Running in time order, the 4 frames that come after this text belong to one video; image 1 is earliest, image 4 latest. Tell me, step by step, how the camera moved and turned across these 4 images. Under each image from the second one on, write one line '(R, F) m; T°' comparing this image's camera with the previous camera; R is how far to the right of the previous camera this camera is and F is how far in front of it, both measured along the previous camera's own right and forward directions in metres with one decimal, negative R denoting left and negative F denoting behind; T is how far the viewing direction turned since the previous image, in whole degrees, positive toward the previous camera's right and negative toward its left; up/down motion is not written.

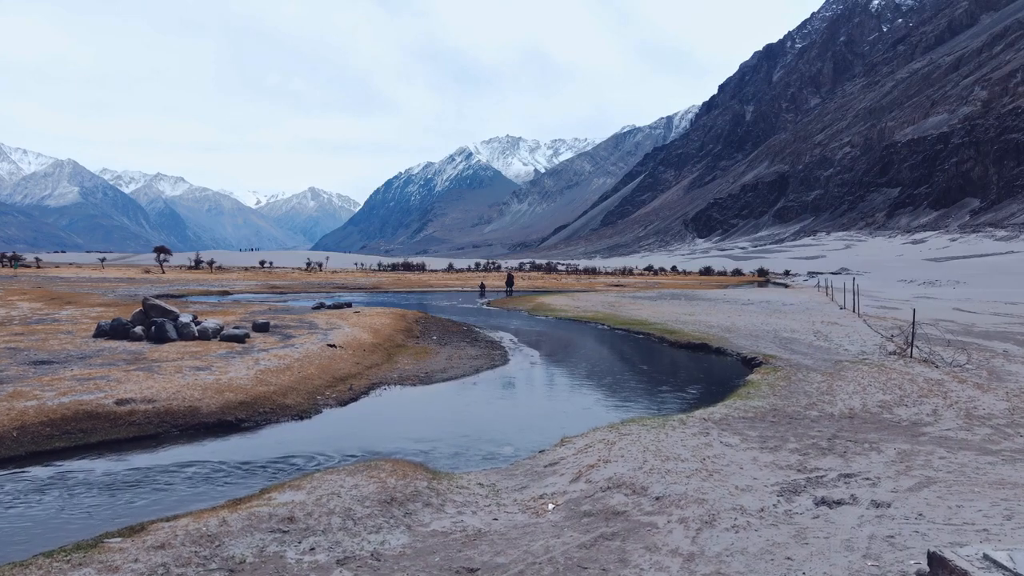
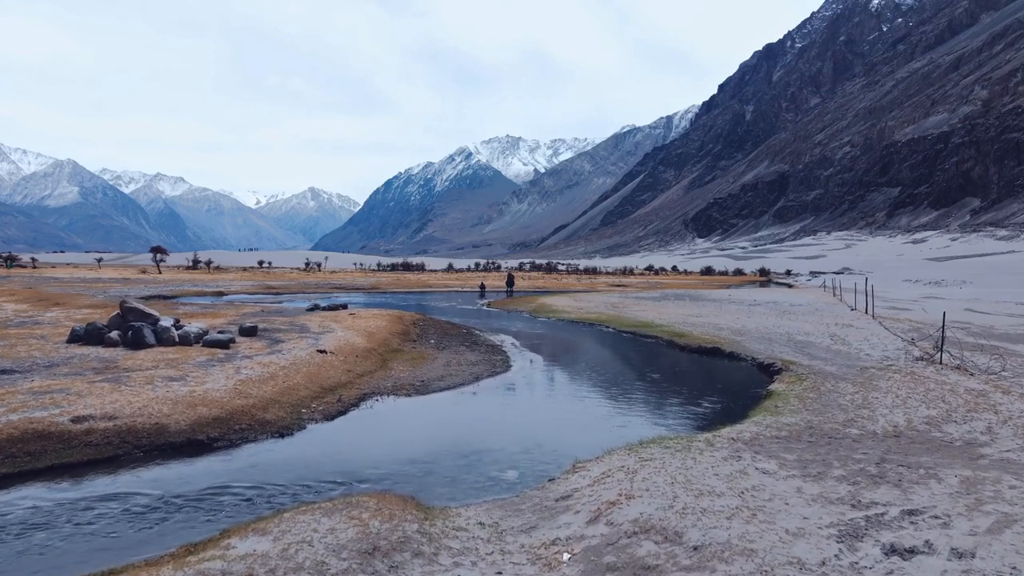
(-0.1, +1.8) m; 0°
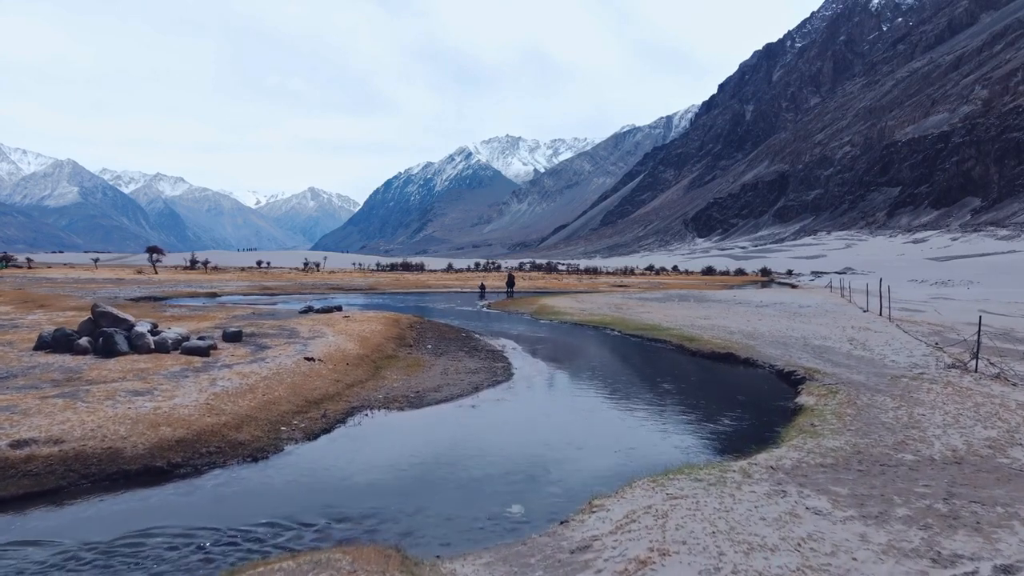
(-0.1, +1.9) m; 0°
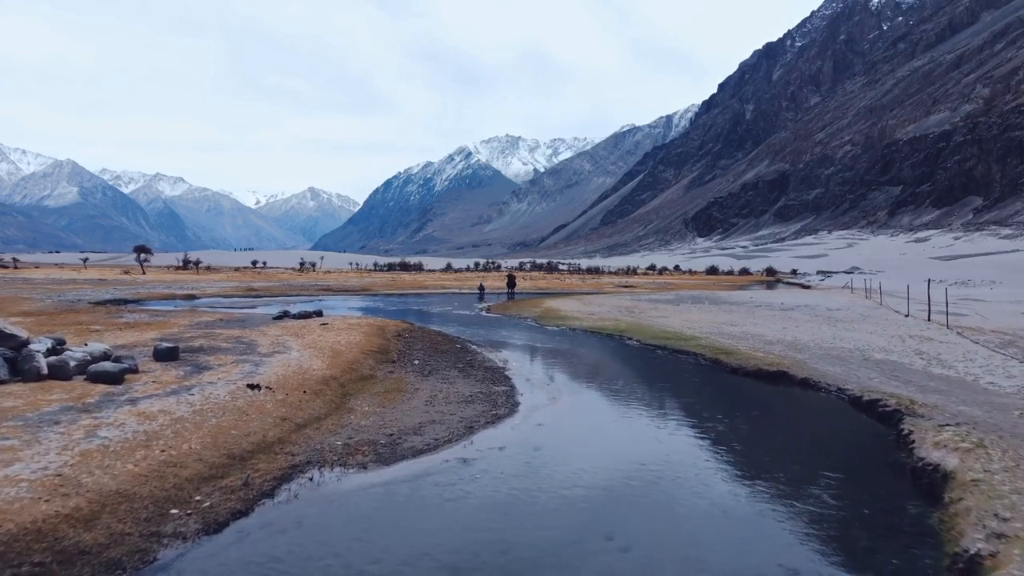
(-0.1, +5.7) m; 0°
